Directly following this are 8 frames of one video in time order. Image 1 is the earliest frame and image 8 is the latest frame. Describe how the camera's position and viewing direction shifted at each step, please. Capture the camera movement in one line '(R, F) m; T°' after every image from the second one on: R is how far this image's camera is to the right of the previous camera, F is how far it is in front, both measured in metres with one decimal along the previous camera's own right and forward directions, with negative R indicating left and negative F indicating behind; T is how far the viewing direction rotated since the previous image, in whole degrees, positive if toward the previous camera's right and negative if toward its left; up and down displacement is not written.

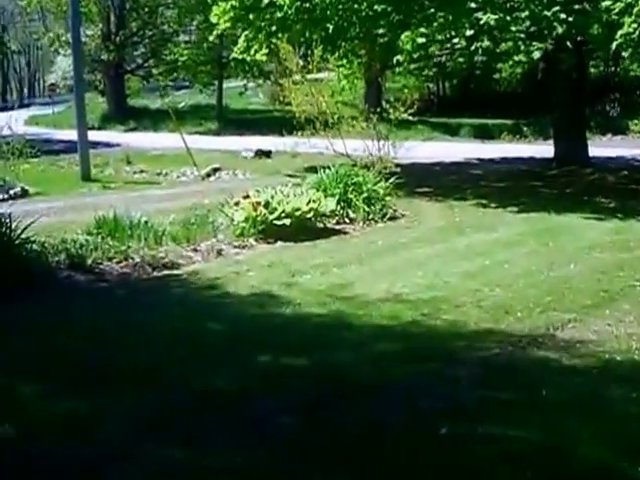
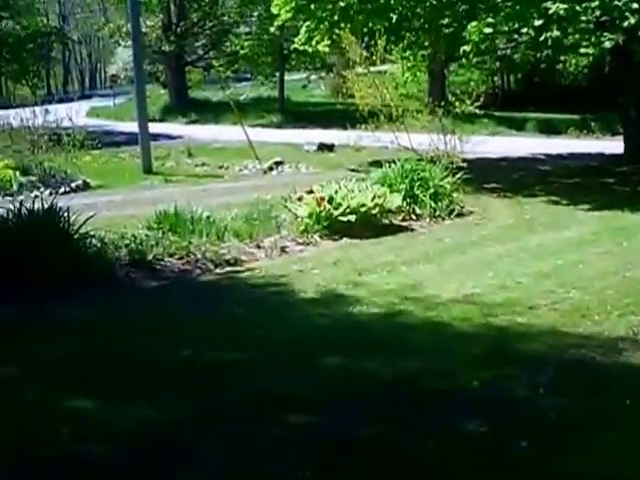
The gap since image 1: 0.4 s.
(0.0, +0.3) m; -2°
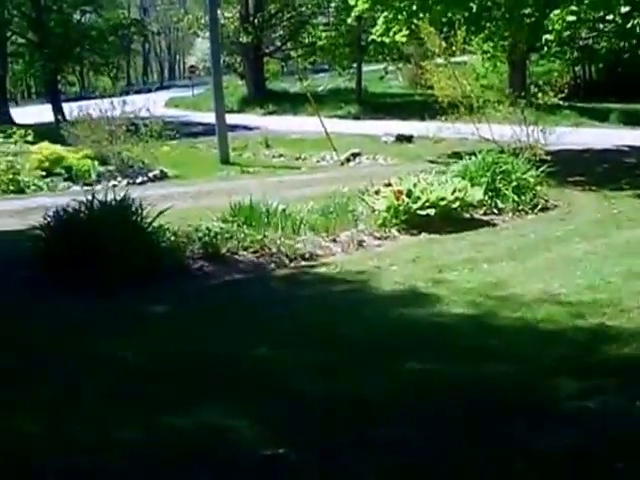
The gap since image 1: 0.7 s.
(0.0, +0.3) m; -3°
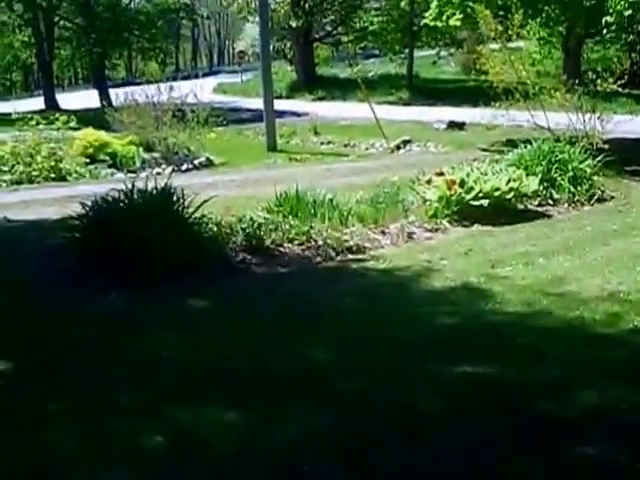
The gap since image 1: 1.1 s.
(0.0, +0.4) m; -2°
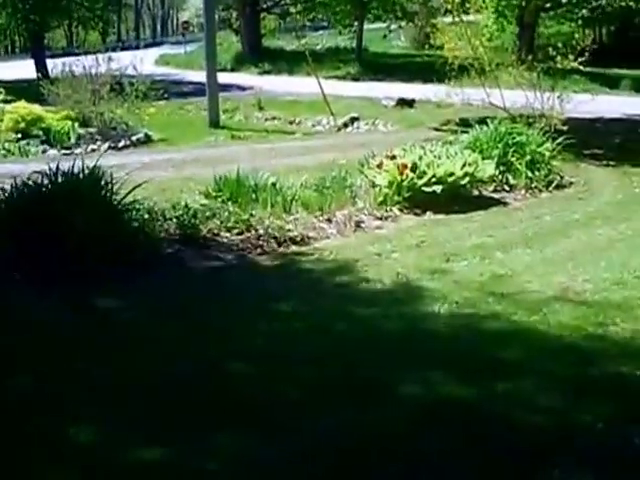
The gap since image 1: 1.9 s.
(0.0, +0.7) m; +2°
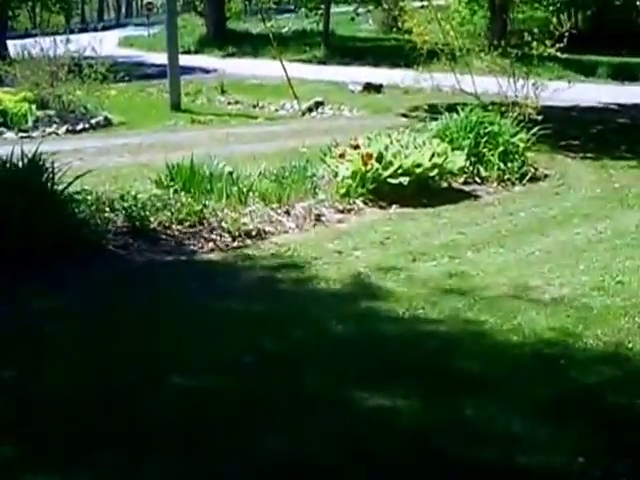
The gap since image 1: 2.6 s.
(0.0, +0.6) m; +1°
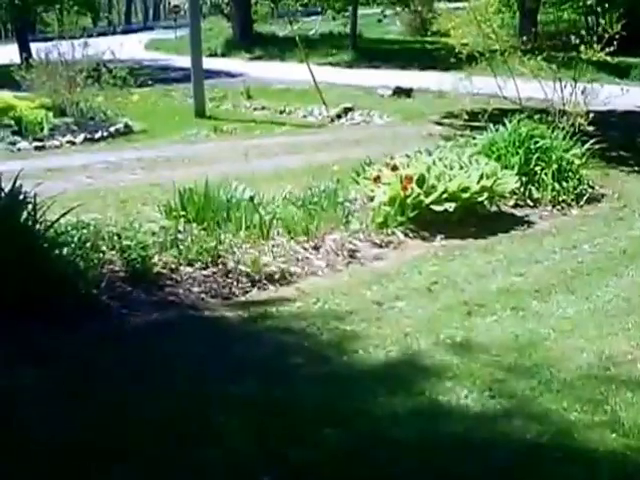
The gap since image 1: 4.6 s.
(0.0, +1.2) m; -1°
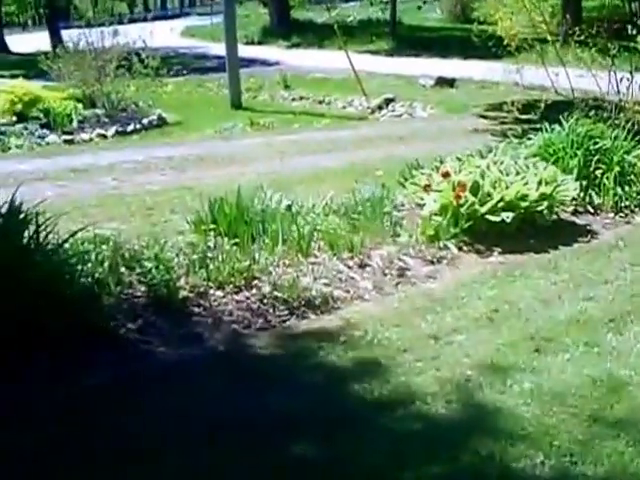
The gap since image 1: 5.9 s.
(0.0, +0.7) m; -1°
